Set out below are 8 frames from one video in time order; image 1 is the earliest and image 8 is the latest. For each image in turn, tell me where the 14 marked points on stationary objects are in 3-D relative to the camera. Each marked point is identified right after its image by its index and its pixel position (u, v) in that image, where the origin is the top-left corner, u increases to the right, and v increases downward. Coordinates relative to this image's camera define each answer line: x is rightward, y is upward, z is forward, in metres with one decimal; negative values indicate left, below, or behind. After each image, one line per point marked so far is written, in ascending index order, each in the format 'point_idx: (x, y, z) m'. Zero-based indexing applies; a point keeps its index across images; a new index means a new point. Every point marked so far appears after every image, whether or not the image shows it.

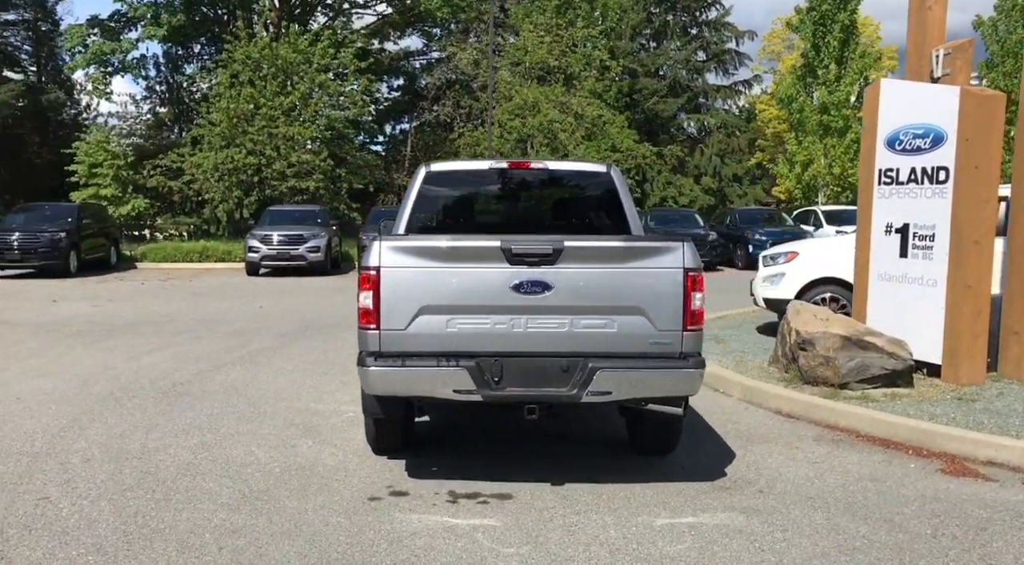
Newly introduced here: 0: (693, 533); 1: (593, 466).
0: (+0.9, -1.3, +4.7) m
1: (+0.5, -1.2, +6.0) m
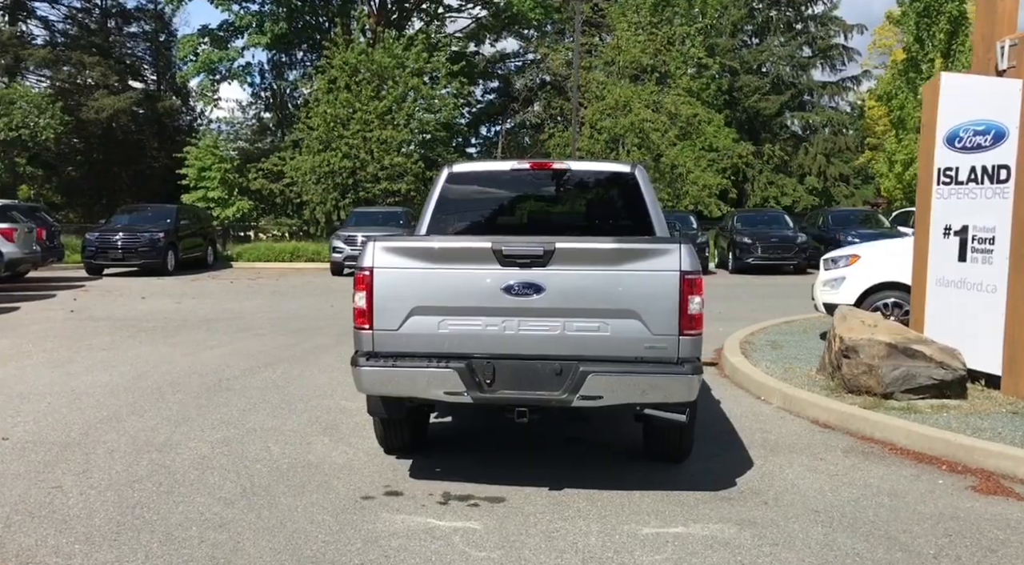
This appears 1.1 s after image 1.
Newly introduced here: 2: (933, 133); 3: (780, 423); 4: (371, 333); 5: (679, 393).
0: (+0.8, -1.3, +4.6) m
1: (+0.5, -1.2, +5.9) m
2: (+3.9, +1.4, +8.4) m
3: (+2.2, -1.1, +7.3) m
4: (-0.8, -0.3, +5.1) m
5: (+0.9, -0.6, +5.1) m
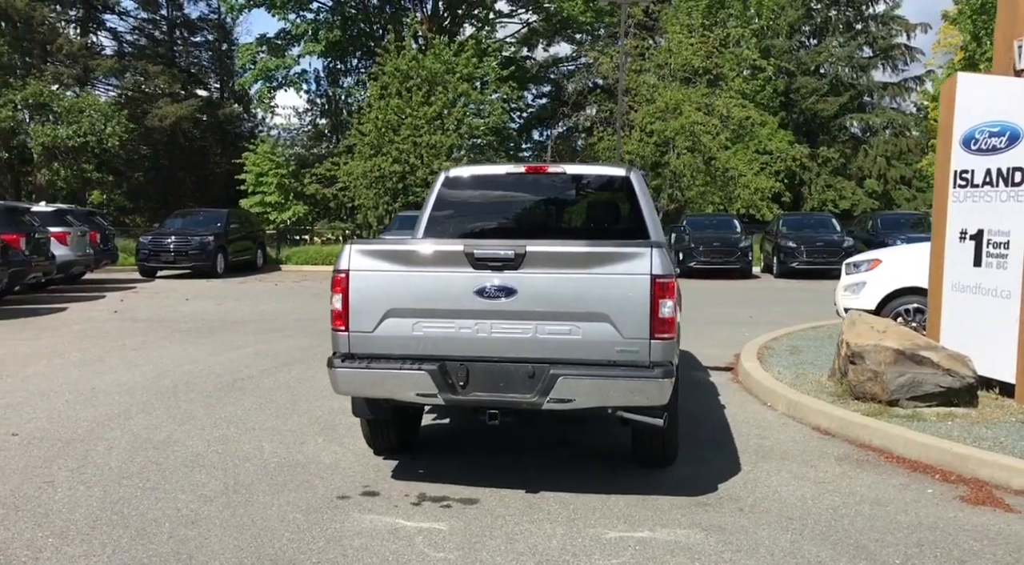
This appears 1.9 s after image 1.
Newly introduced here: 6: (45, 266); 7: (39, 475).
0: (+0.6, -1.3, +4.6) m
1: (+0.4, -1.3, +5.9) m
2: (+4.0, +1.3, +8.2) m
3: (+2.1, -1.2, +7.2) m
4: (-1.0, -0.3, +5.2) m
5: (+0.8, -0.6, +5.0) m
6: (-8.9, +0.3, +17.4) m
7: (-2.9, -1.2, +5.6) m
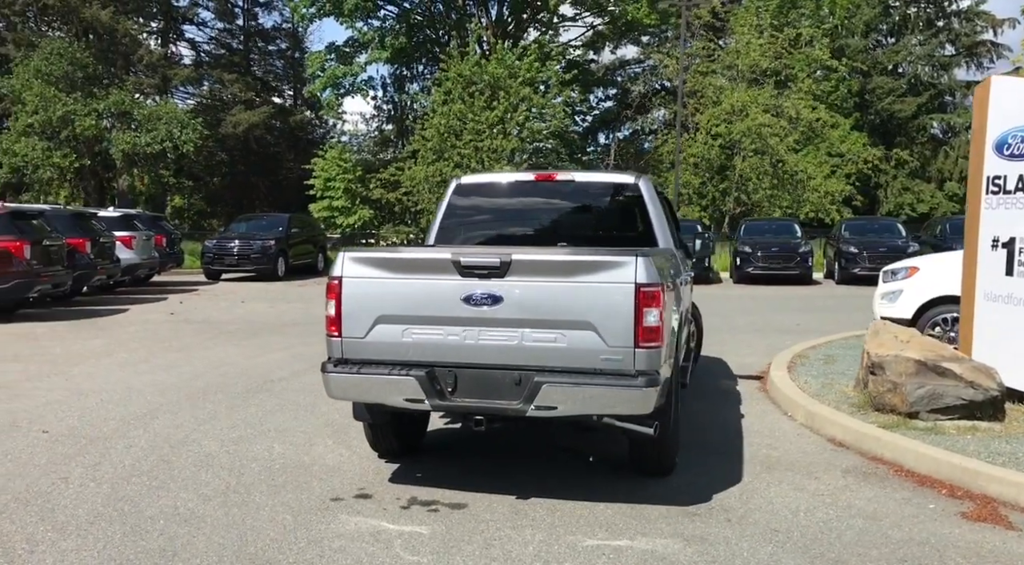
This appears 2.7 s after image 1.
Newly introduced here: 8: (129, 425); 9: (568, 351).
0: (+0.5, -1.4, +4.6) m
1: (+0.4, -1.3, +5.9) m
2: (+4.1, +1.2, +8.0) m
3: (+2.2, -1.2, +7.1) m
4: (-1.0, -0.3, +5.4) m
5: (+0.7, -0.7, +5.0) m
6: (-8.0, +0.3, +18.1) m
7: (-2.9, -1.2, +5.9) m
8: (-3.0, -1.1, +7.2) m
9: (+0.3, -0.4, +5.1) m
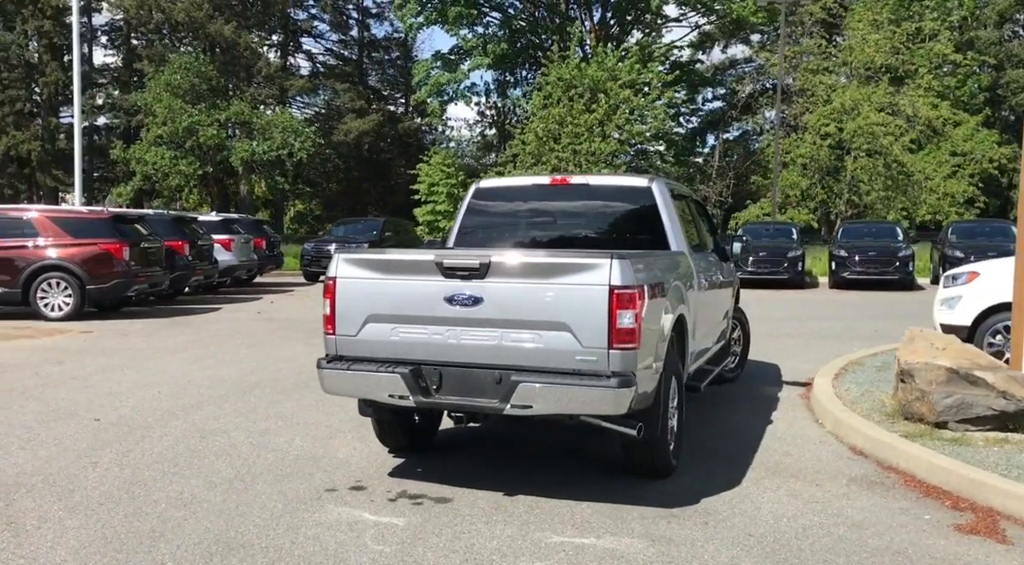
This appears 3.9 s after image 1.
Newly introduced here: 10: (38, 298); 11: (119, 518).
0: (+0.3, -1.4, +4.7) m
1: (+0.4, -1.3, +6.0) m
2: (+4.3, +1.2, +7.6) m
3: (+2.3, -1.3, +6.9) m
4: (-1.1, -0.3, +5.6) m
5: (+0.5, -0.7, +5.1) m
6: (-6.4, +0.3, +19.2) m
7: (-2.9, -1.2, +6.4) m
8: (-2.9, -1.1, +7.7) m
9: (+0.2, -0.4, +5.2) m
10: (-8.1, -0.2, +15.5) m
11: (-2.2, -1.3, +5.1) m
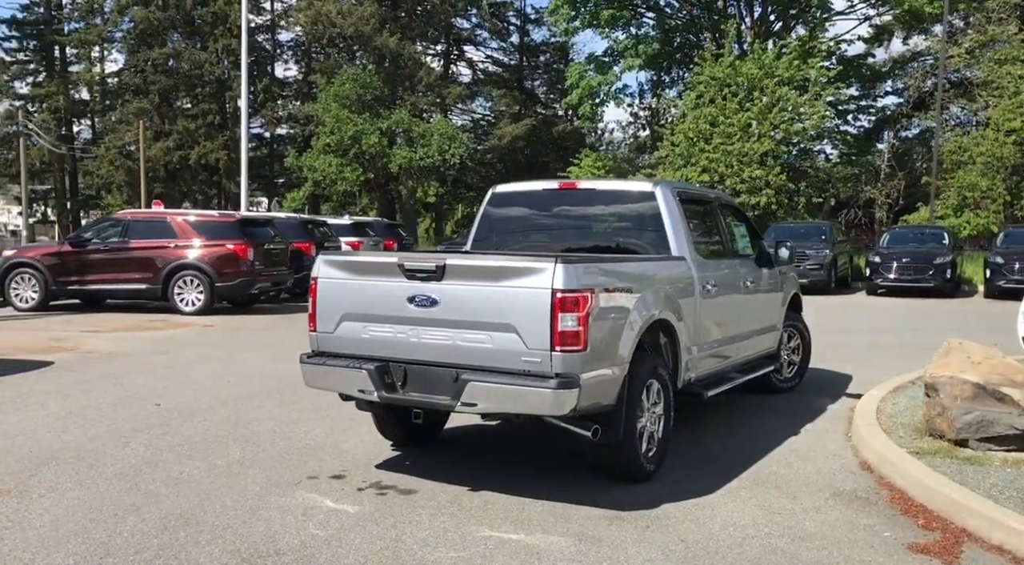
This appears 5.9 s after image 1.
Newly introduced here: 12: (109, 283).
0: (-0.1, -1.4, +4.8) m
1: (+0.2, -1.3, +6.1) m
2: (+4.4, +1.1, +6.9) m
3: (+2.3, -1.3, +6.7) m
4: (-1.3, -0.3, +6.0) m
5: (+0.2, -0.7, +5.2) m
6: (-4.0, +0.3, +20.3) m
7: (-3.0, -1.2, +7.1) m
8: (-2.7, -1.1, +8.4) m
9: (-0.1, -0.4, +5.4) m
10: (-6.3, -0.2, +17.0) m
11: (-2.5, -1.3, +5.7) m
12: (-7.5, 0.0, +17.1) m
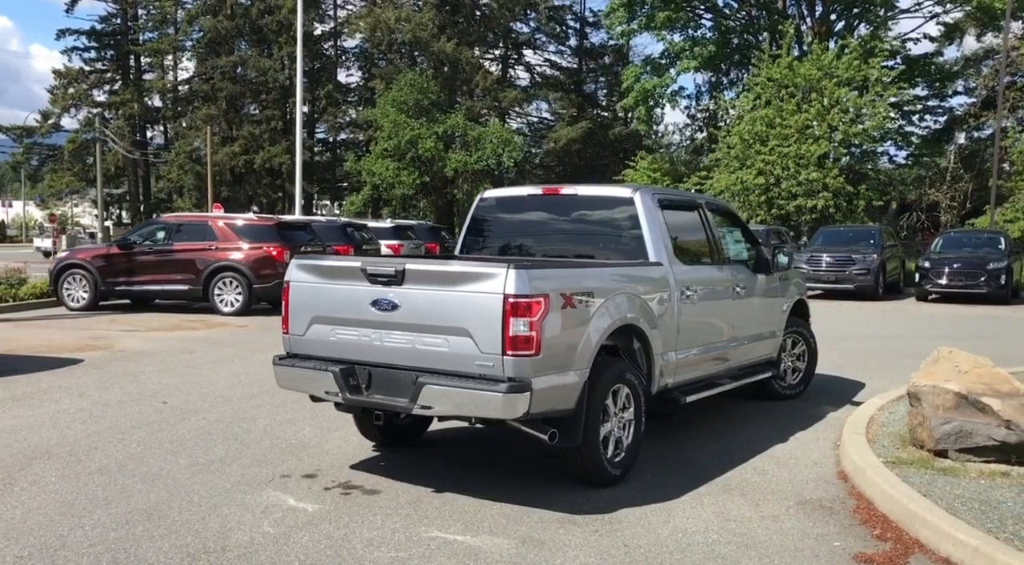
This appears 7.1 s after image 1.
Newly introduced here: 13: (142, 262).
0: (-0.4, -1.4, +4.9) m
1: (0.0, -1.4, +6.2) m
2: (+4.3, +1.1, +6.7) m
3: (+2.1, -1.3, +6.6) m
4: (-1.5, -0.4, +6.2) m
5: (-0.1, -0.7, +5.2) m
6: (-3.2, +0.2, +20.7) m
7: (-3.1, -1.2, +7.4) m
8: (-2.7, -1.1, +8.7) m
9: (-0.4, -0.4, +5.5) m
10: (-5.7, -0.2, +17.5) m
11: (-2.7, -1.3, +5.9) m
12: (-6.9, 0.0, +17.7) m
13: (-7.2, +0.4, +17.8) m
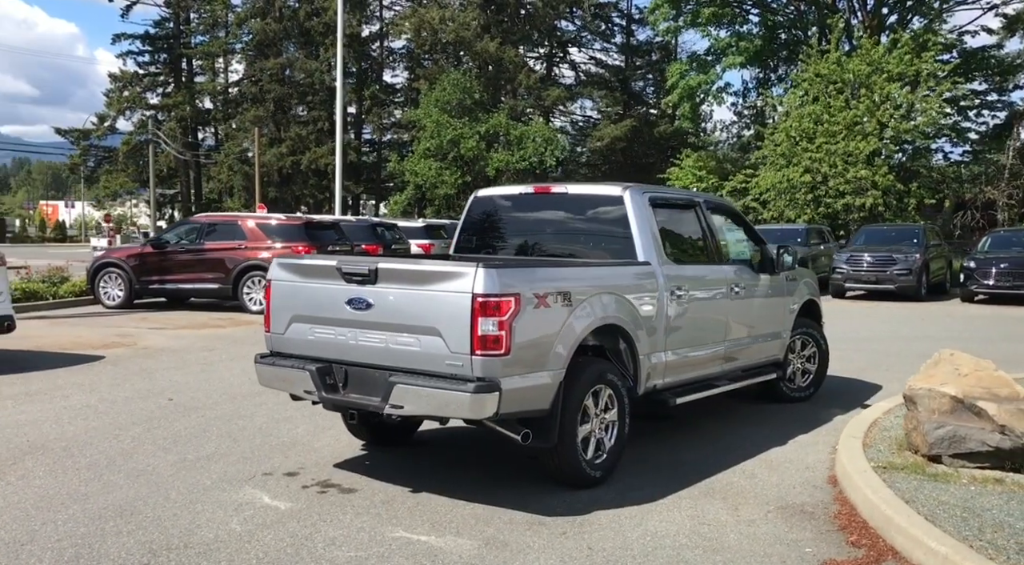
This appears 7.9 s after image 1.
0: (-0.6, -1.4, +4.9) m
1: (-0.1, -1.4, +6.1) m
2: (+4.2, +1.1, +6.4) m
3: (+2.0, -1.3, +6.4) m
4: (-1.6, -0.4, +6.2) m
5: (-0.3, -0.7, +5.2) m
6: (-2.5, +0.2, +20.8) m
7: (-3.2, -1.2, +7.5) m
8: (-2.7, -1.1, +8.7) m
9: (-0.5, -0.4, +5.5) m
10: (-5.2, -0.2, +17.8) m
11: (-2.9, -1.3, +6.0) m
12: (-6.4, 0.0, +18.0) m
13: (-6.7, +0.4, +18.1) m
